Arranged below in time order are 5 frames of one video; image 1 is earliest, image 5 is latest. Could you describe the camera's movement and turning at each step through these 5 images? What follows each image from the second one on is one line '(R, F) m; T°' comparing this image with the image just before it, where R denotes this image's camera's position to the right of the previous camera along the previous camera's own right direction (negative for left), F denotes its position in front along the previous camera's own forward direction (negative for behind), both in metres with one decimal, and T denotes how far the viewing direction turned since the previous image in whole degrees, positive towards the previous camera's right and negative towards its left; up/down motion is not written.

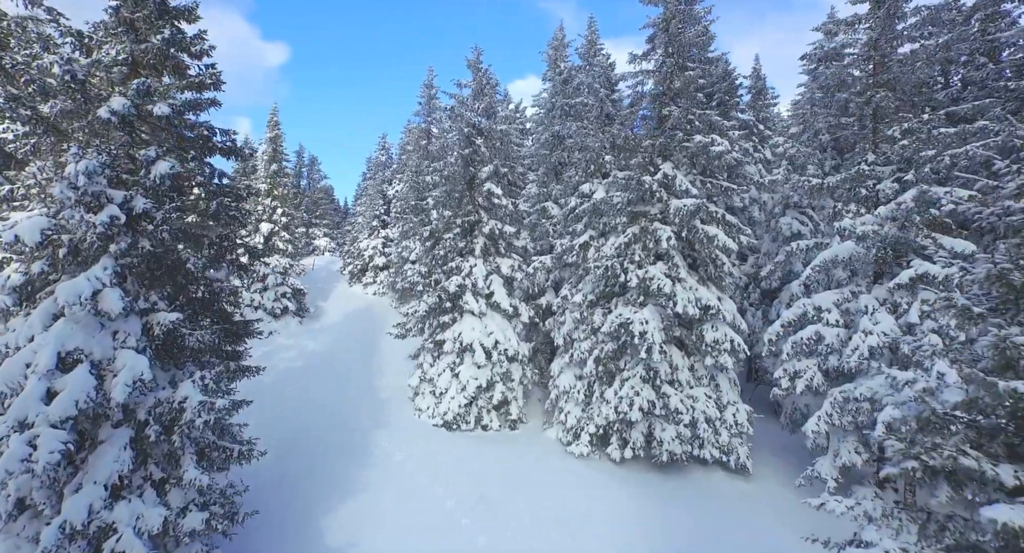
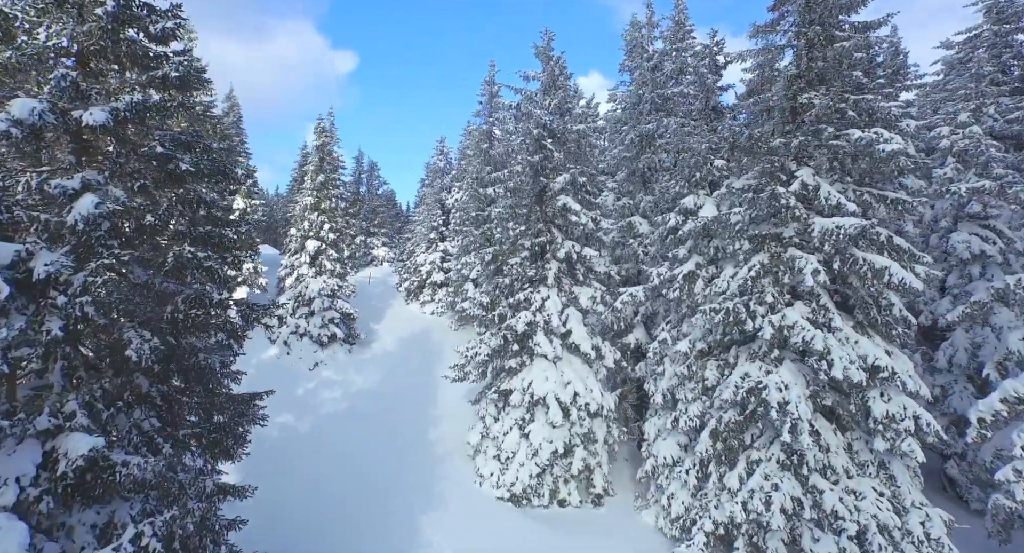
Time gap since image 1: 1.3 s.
(-0.6, +4.2) m; -6°
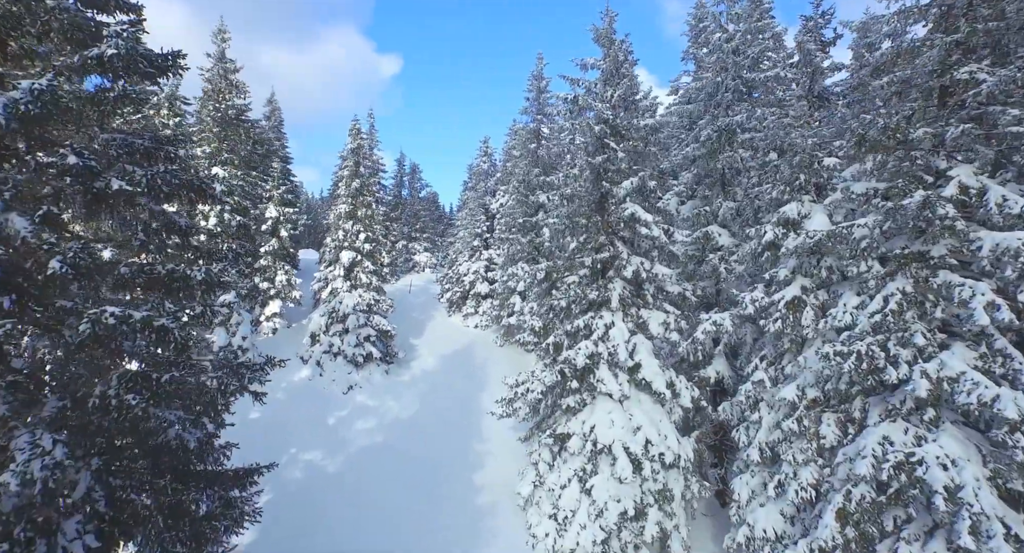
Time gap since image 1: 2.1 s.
(-0.4, +2.8) m; -4°
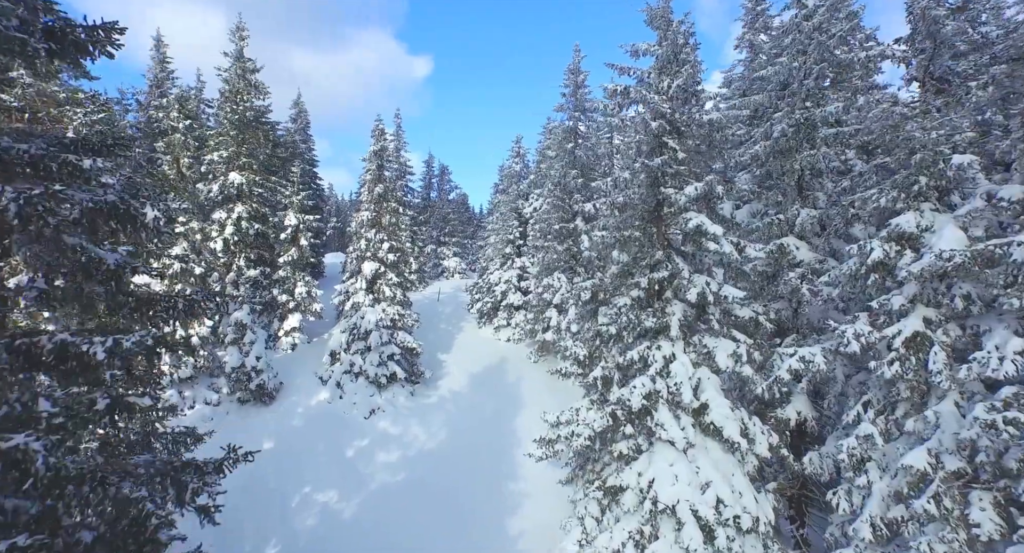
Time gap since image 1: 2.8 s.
(-0.3, +2.4) m; -3°
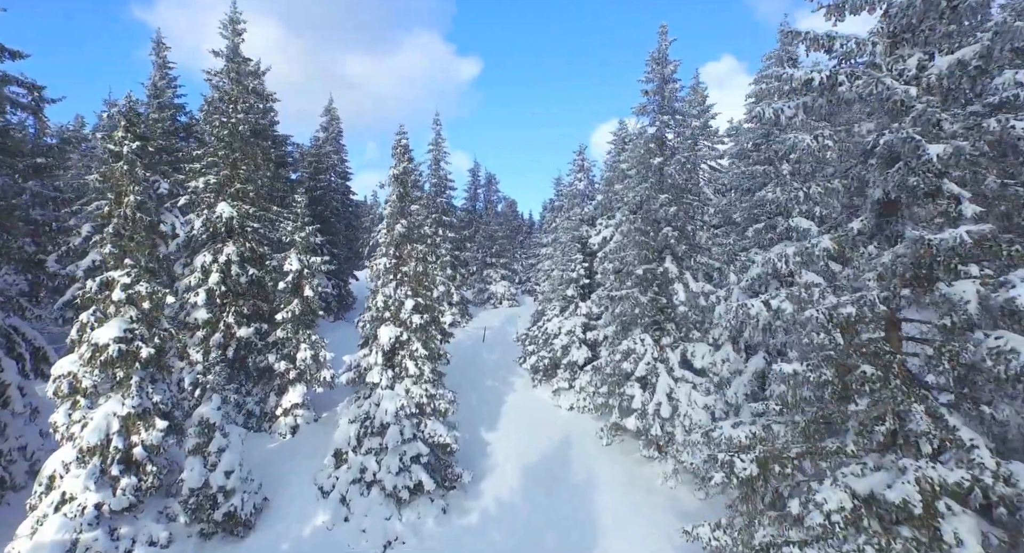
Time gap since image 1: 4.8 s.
(-0.7, +7.3) m; -5°
